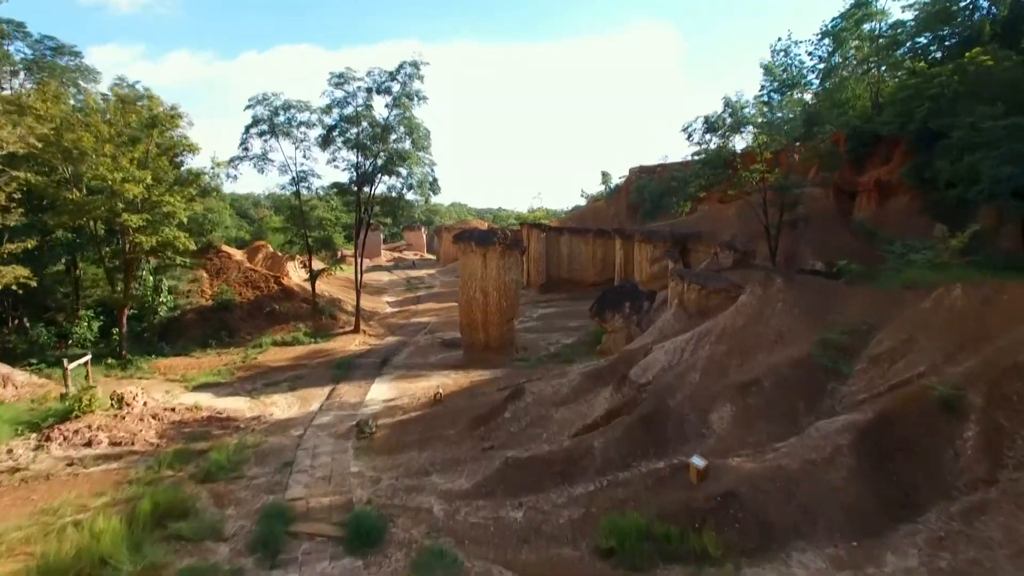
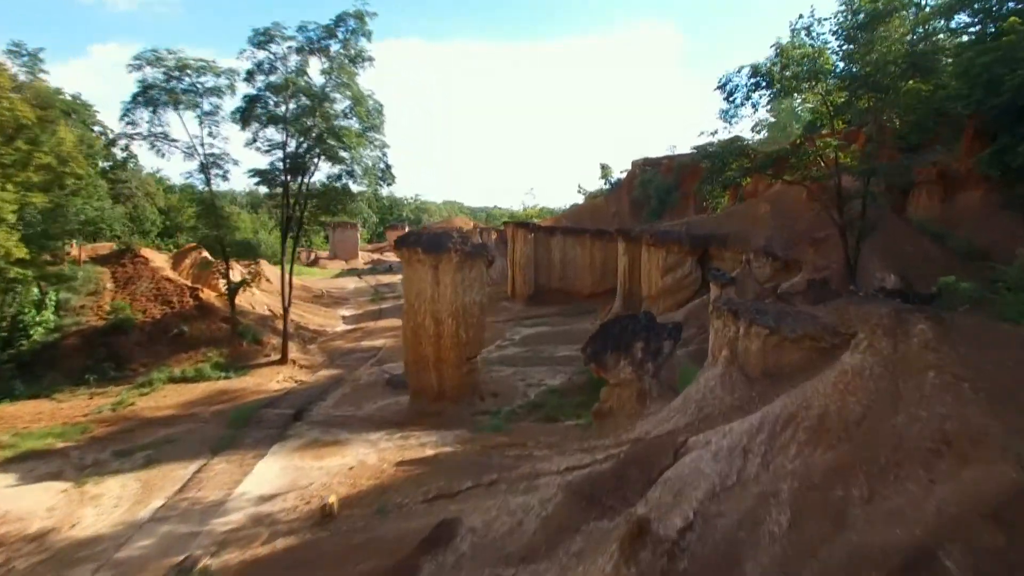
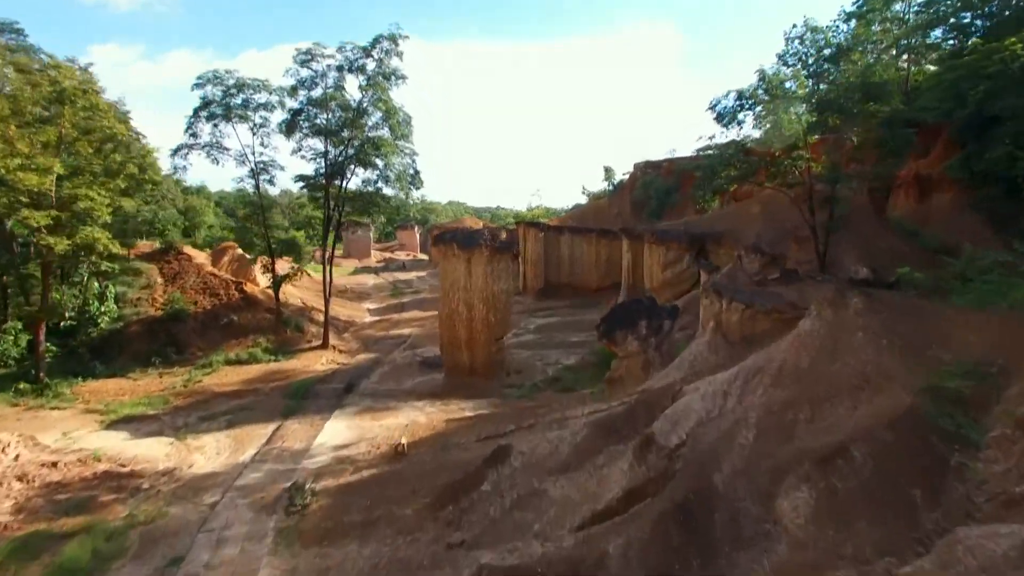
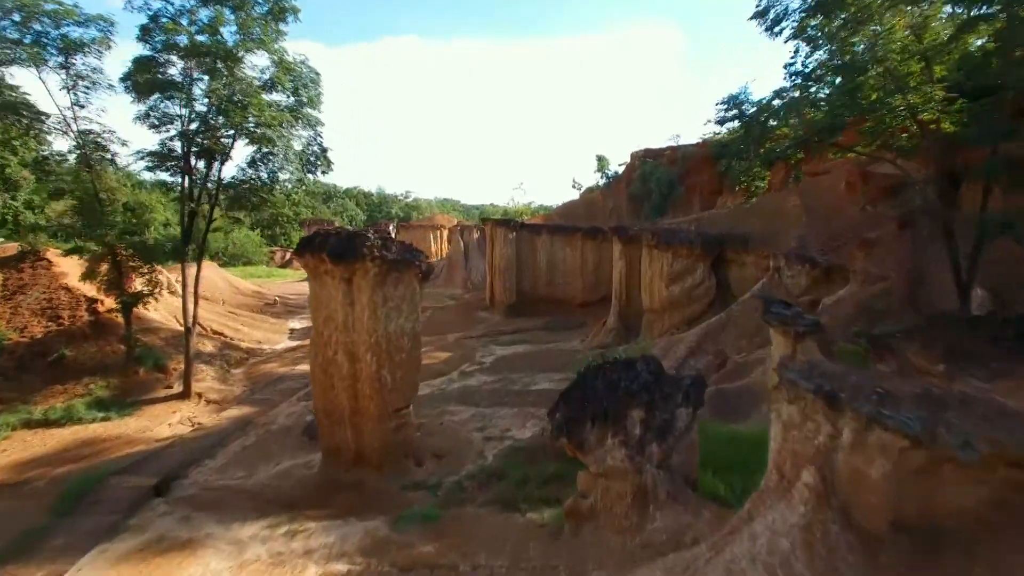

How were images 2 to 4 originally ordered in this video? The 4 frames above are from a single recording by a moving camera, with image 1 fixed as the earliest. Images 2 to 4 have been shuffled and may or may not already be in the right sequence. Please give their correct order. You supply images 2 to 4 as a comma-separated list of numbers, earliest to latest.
3, 2, 4
